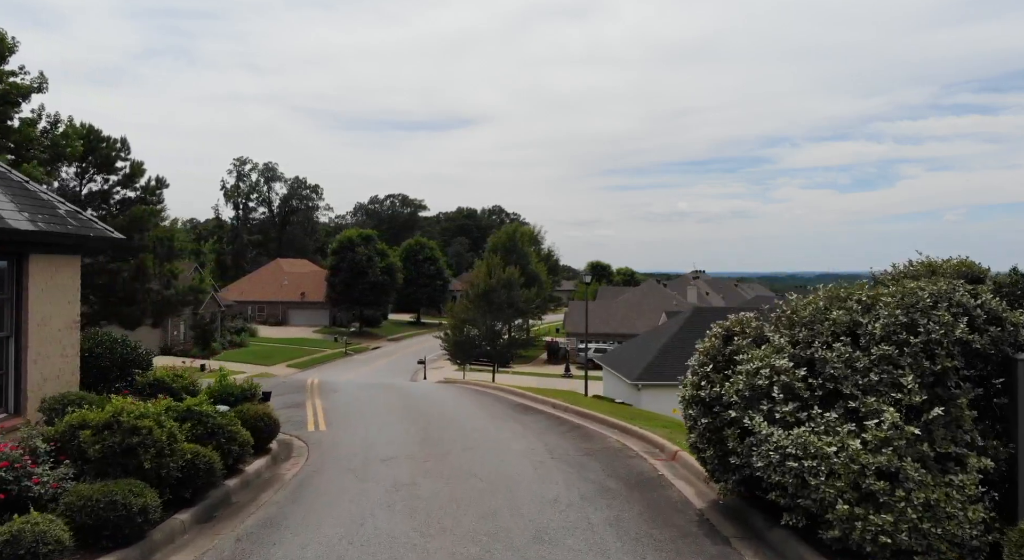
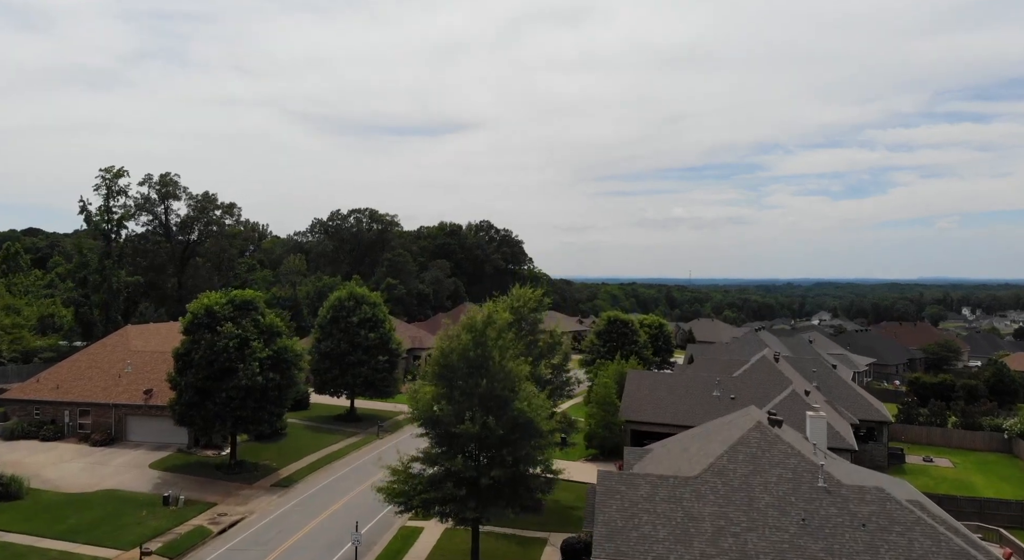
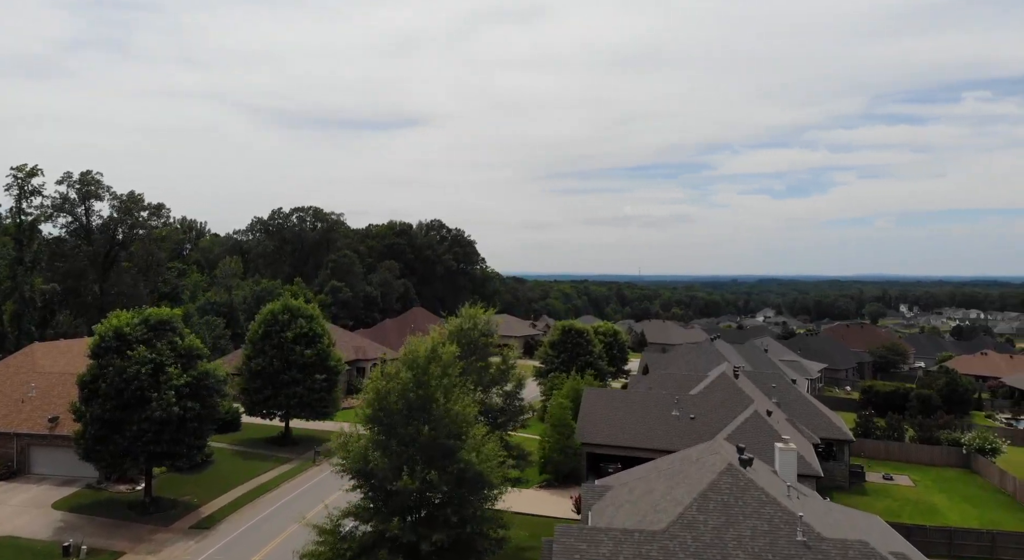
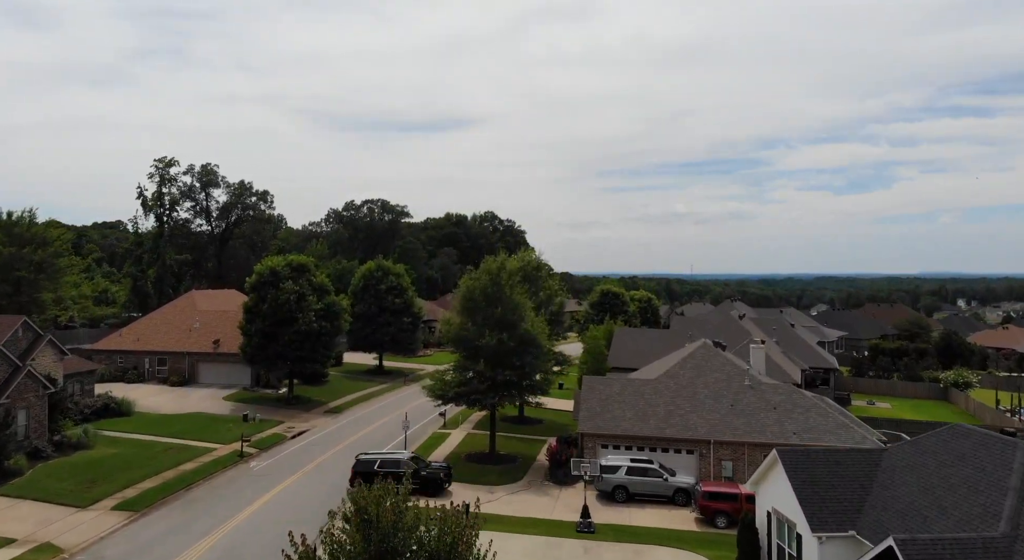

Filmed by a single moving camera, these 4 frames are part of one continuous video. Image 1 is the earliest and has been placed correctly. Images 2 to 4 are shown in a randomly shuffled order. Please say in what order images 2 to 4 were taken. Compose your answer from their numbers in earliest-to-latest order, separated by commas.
4, 2, 3
